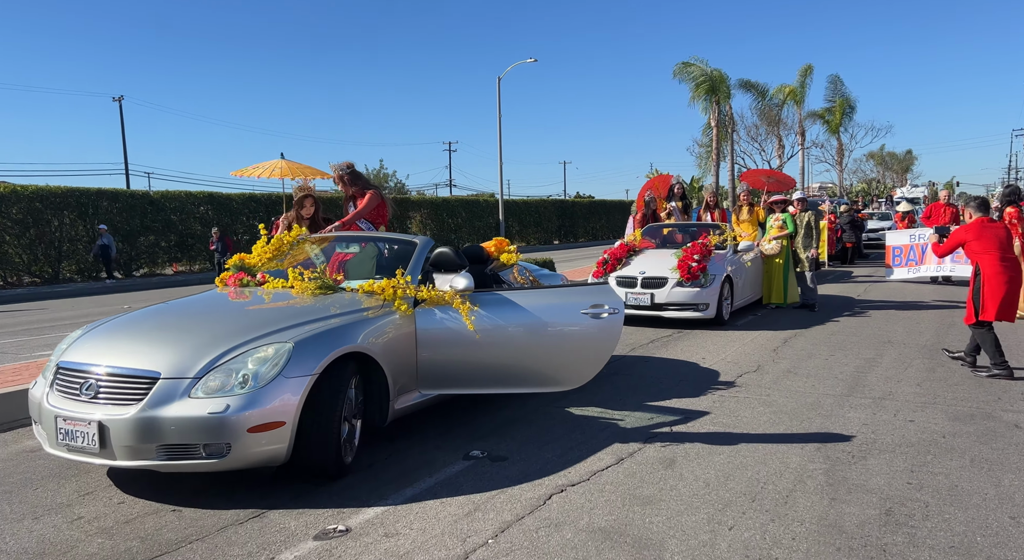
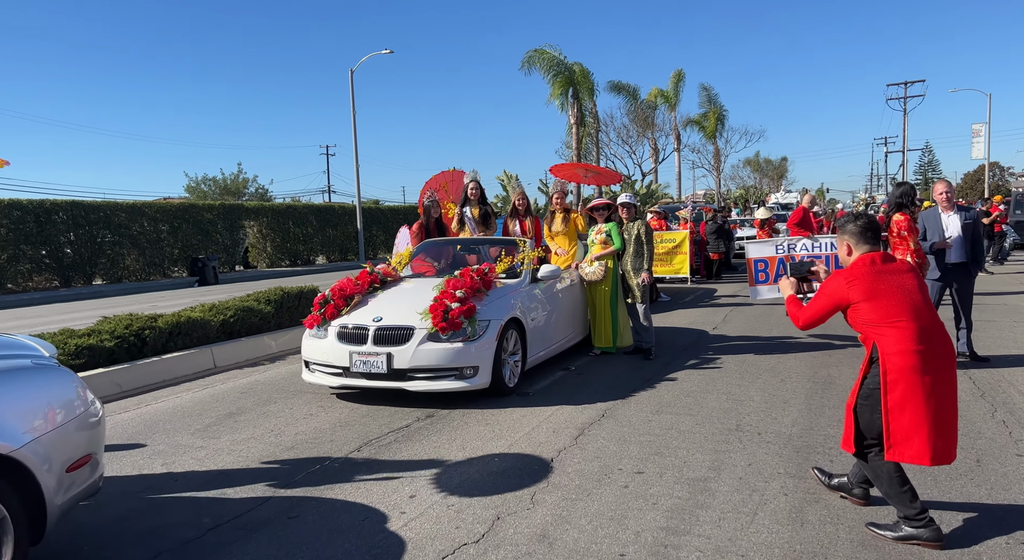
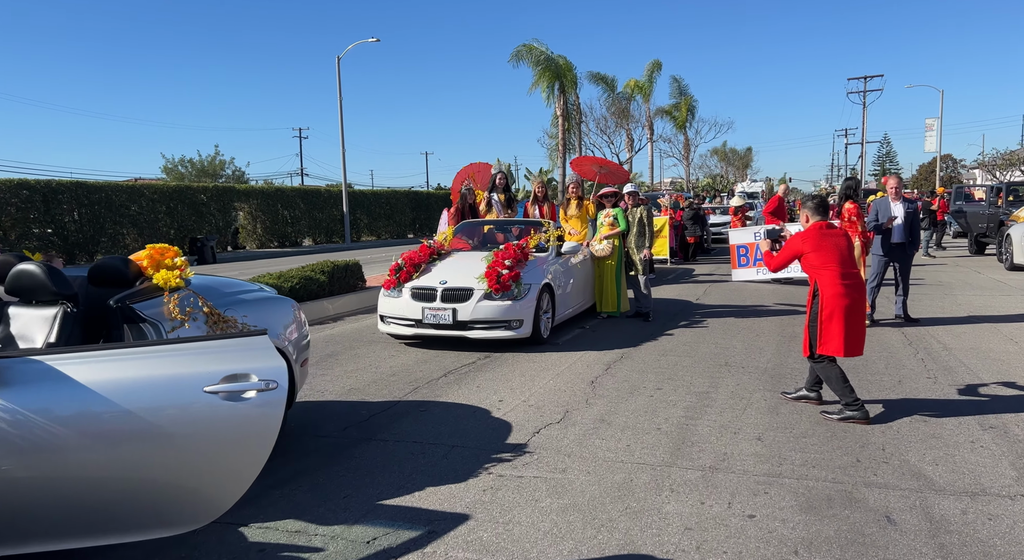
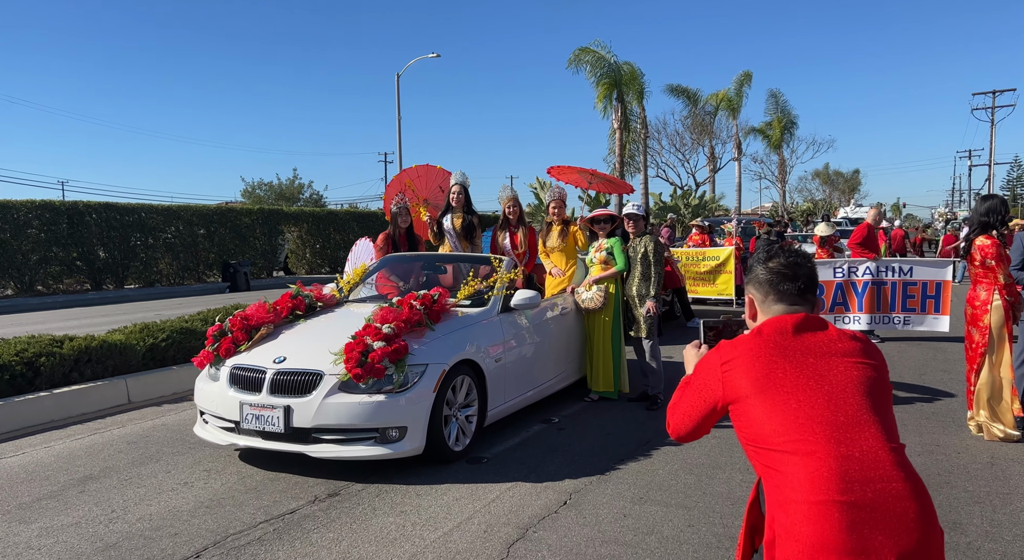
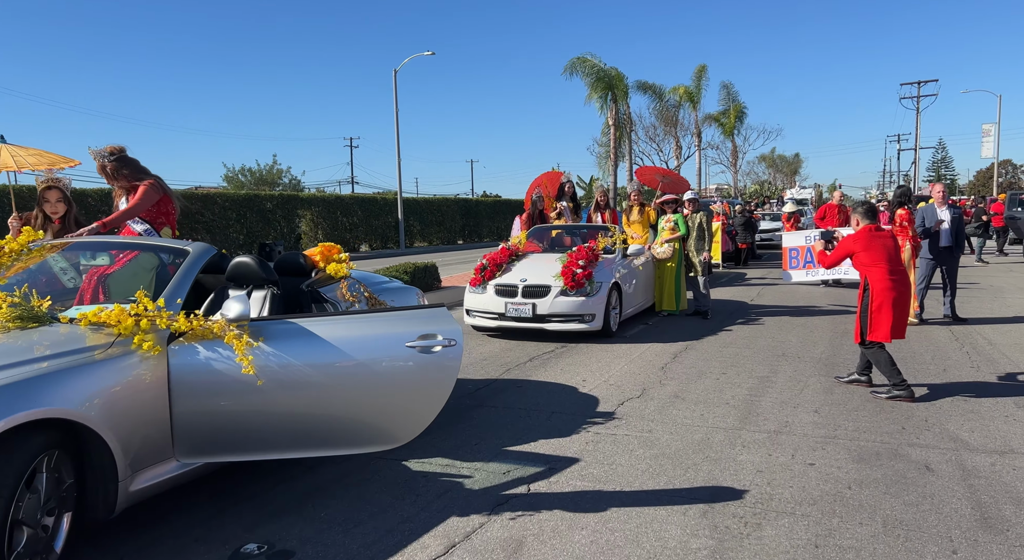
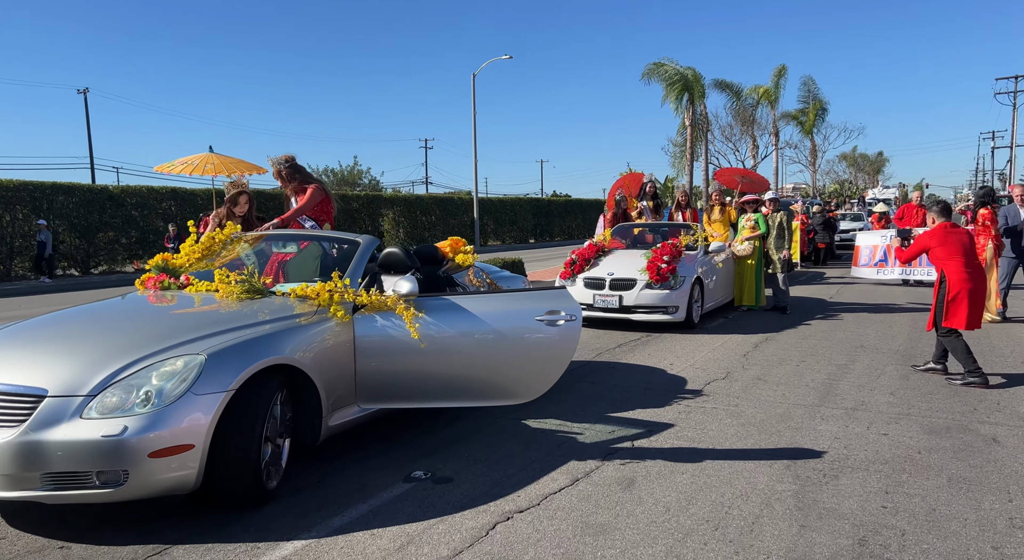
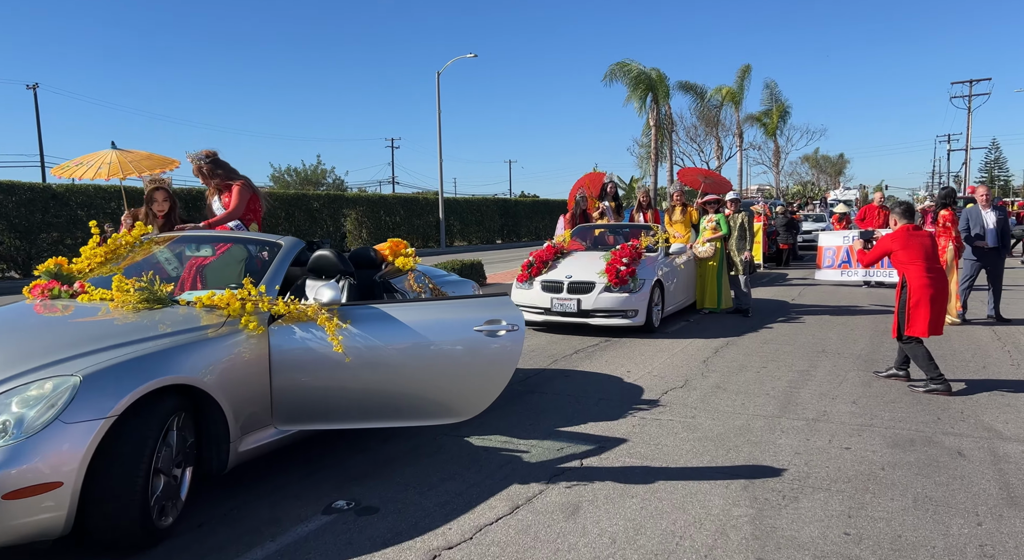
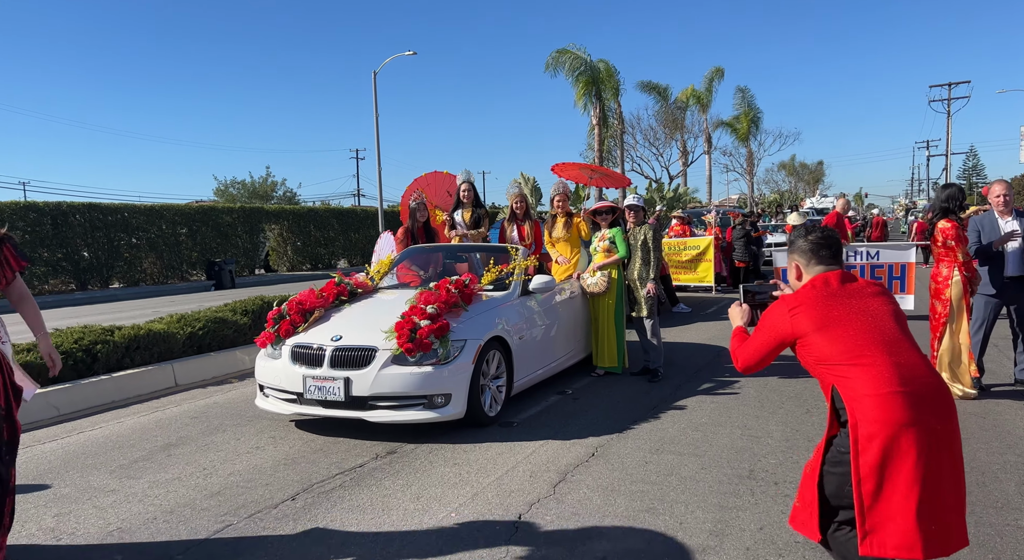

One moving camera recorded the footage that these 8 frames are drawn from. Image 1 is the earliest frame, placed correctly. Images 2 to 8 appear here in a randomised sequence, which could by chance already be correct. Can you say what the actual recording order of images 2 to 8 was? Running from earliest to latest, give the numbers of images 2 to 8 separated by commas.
6, 7, 5, 3, 2, 8, 4
